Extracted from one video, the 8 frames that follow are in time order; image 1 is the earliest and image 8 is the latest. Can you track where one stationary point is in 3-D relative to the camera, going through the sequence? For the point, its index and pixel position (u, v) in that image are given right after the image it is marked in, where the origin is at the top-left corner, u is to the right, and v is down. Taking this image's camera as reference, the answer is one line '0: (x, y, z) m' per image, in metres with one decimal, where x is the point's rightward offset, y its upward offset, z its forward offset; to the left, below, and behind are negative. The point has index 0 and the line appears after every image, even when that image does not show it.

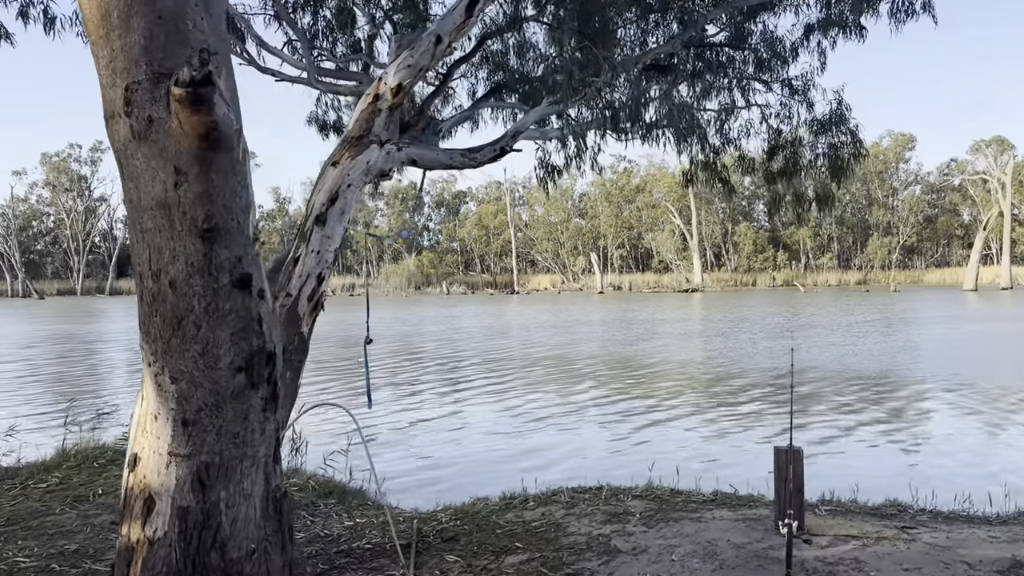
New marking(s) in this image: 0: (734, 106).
0: (+2.5, +2.0, +9.6) m
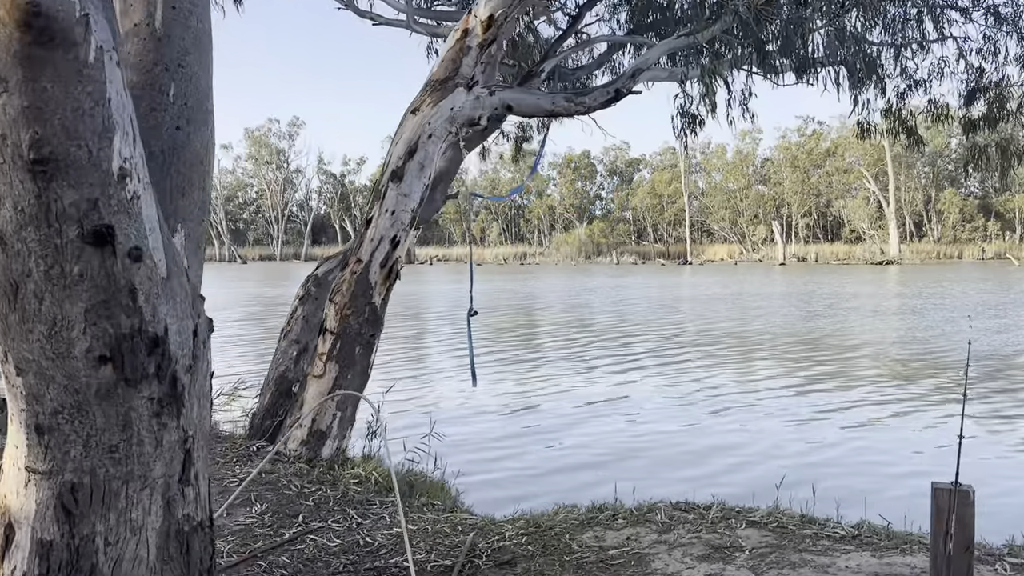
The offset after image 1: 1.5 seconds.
0: (+3.8, +2.3, +7.9) m
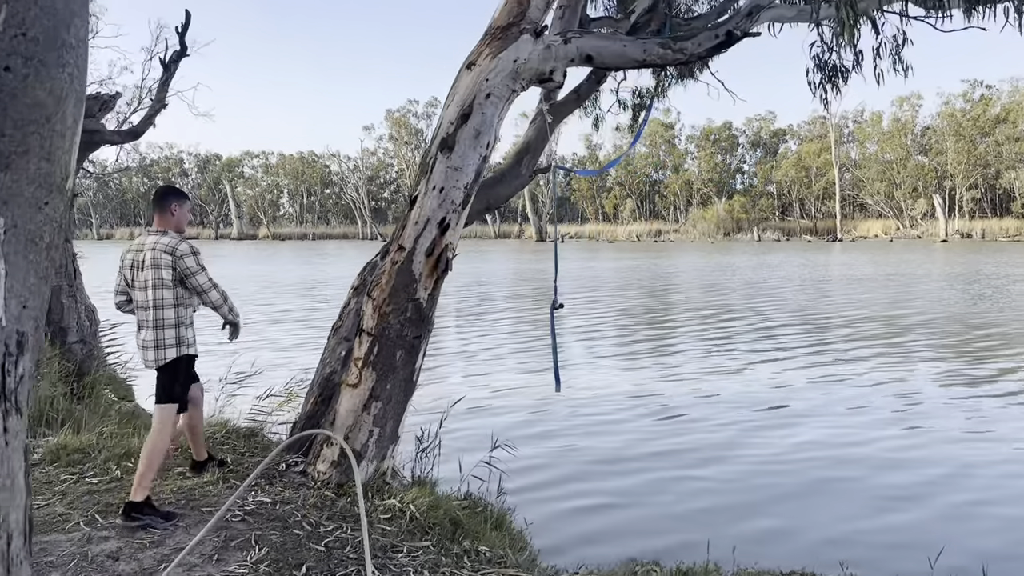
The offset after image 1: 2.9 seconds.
0: (+4.6, +2.4, +6.3) m
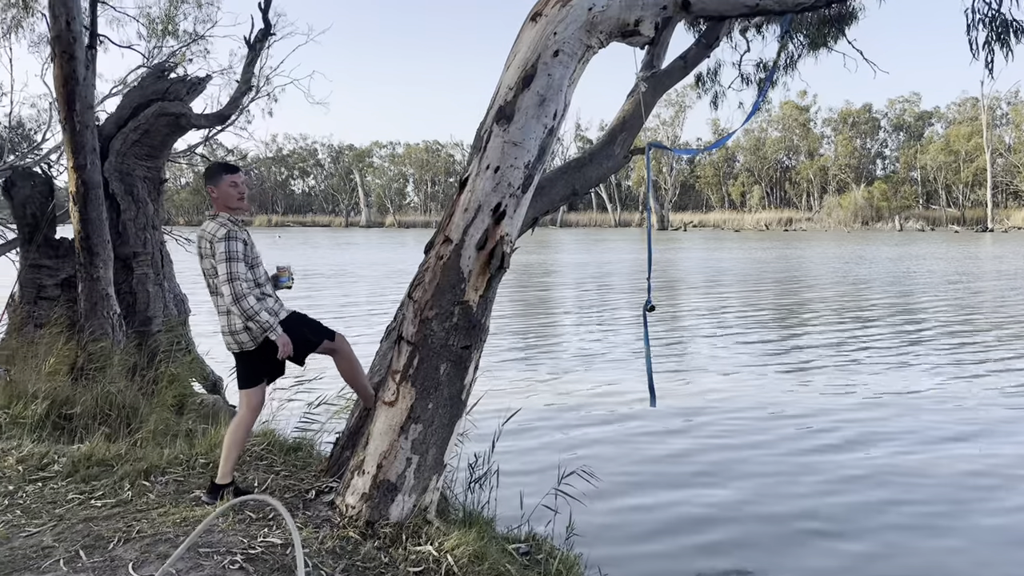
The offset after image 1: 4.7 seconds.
0: (+5.2, +2.3, +4.8) m
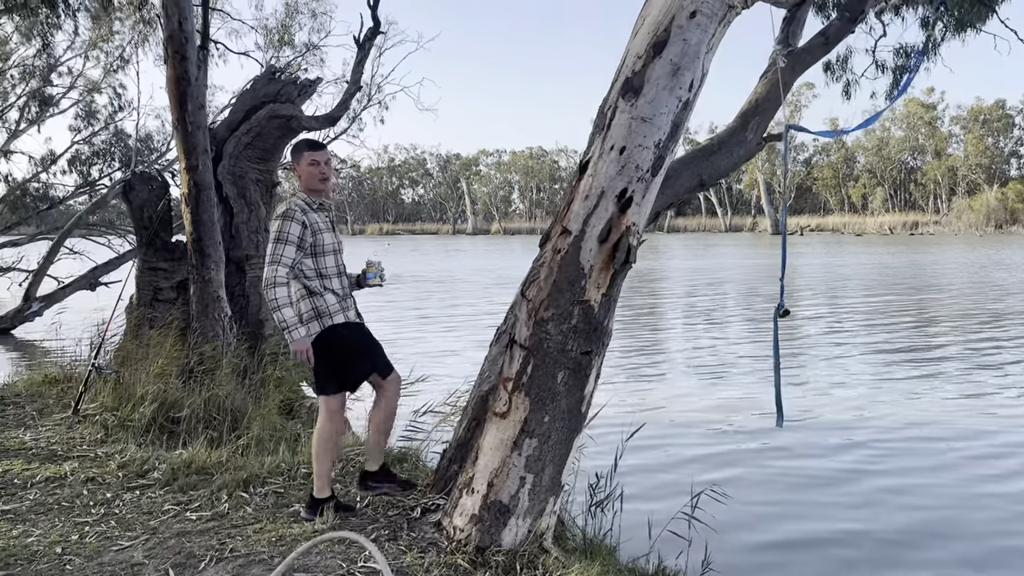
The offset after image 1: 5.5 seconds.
0: (+5.8, +2.3, +3.7) m
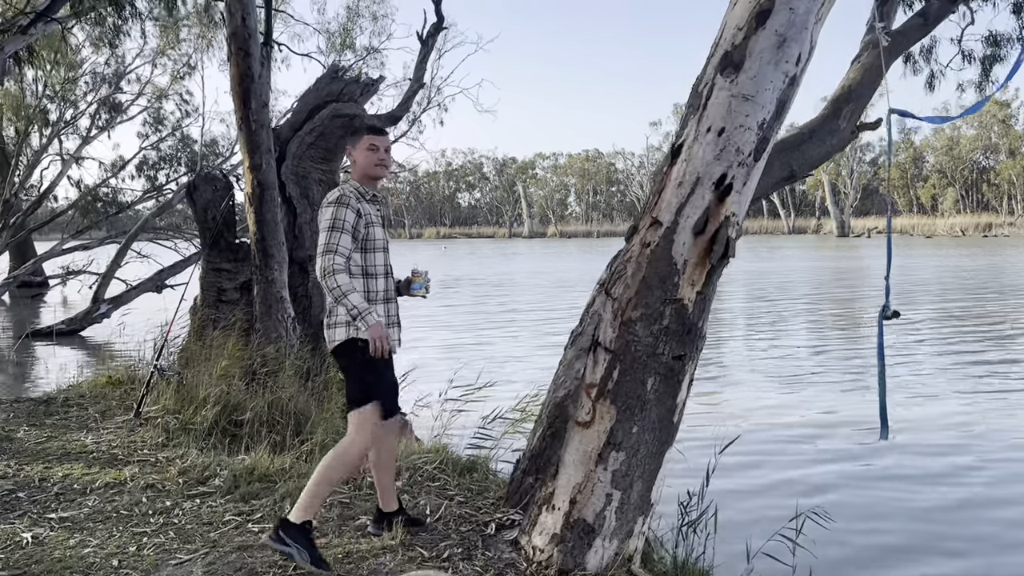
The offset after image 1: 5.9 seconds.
0: (+6.1, +2.3, +3.1) m
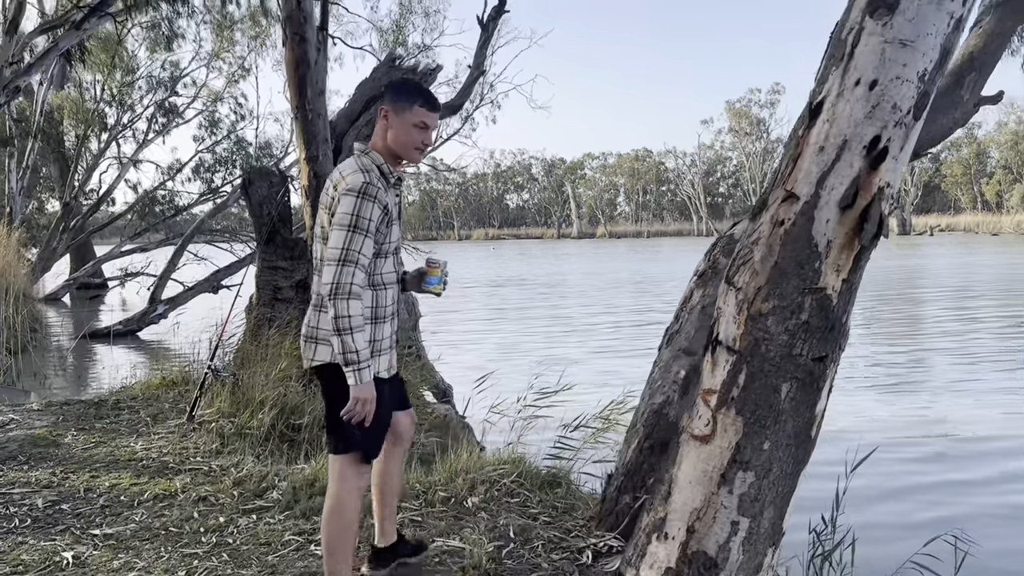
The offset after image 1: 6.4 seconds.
0: (+6.3, +2.4, +2.3) m
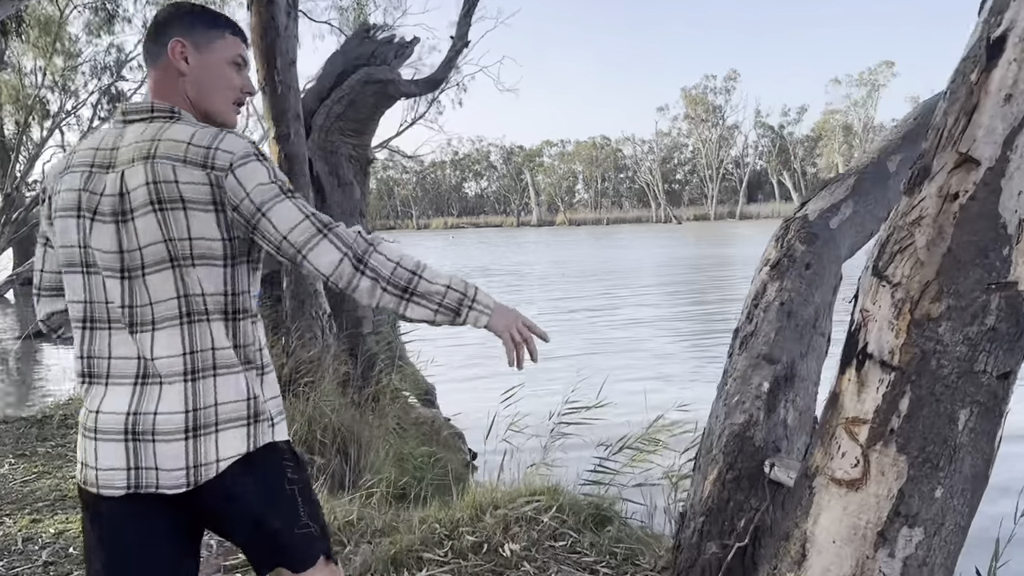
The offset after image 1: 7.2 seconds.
0: (+6.5, +2.5, +2.0) m
